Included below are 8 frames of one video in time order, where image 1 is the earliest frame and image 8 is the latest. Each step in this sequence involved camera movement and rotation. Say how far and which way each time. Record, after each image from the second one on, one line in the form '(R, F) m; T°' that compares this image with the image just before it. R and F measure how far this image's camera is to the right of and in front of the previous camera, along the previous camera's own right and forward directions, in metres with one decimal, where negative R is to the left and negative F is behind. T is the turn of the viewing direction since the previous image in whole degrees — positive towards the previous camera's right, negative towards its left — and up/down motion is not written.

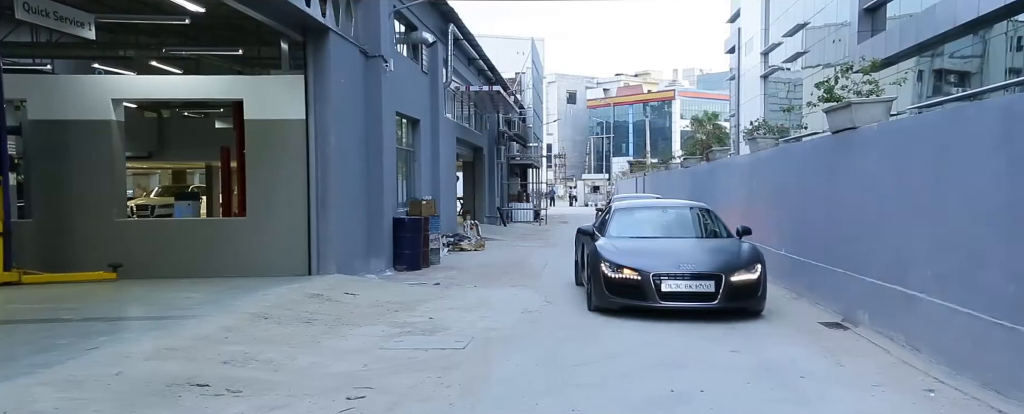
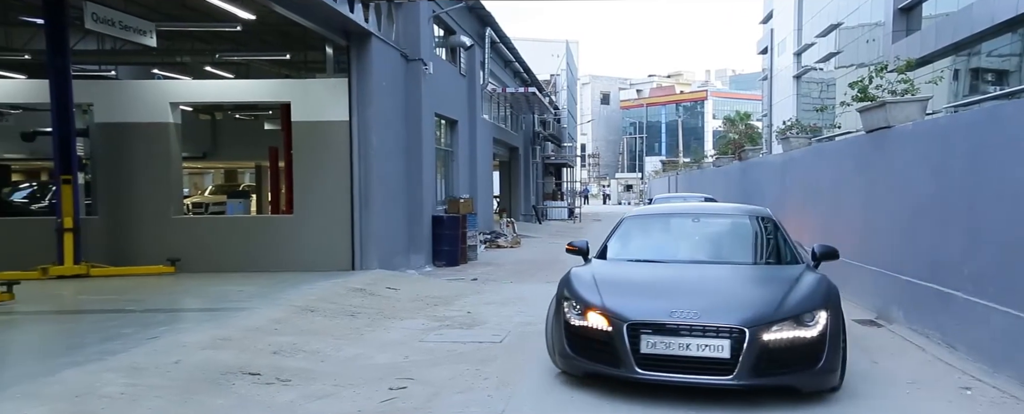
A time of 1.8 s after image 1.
(0.0, -0.3) m; -3°
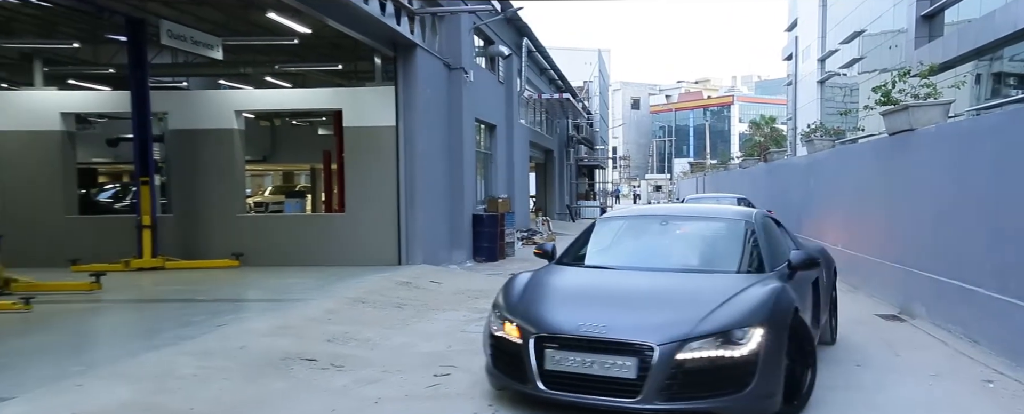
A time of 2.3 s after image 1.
(-0.1, -0.7) m; -2°
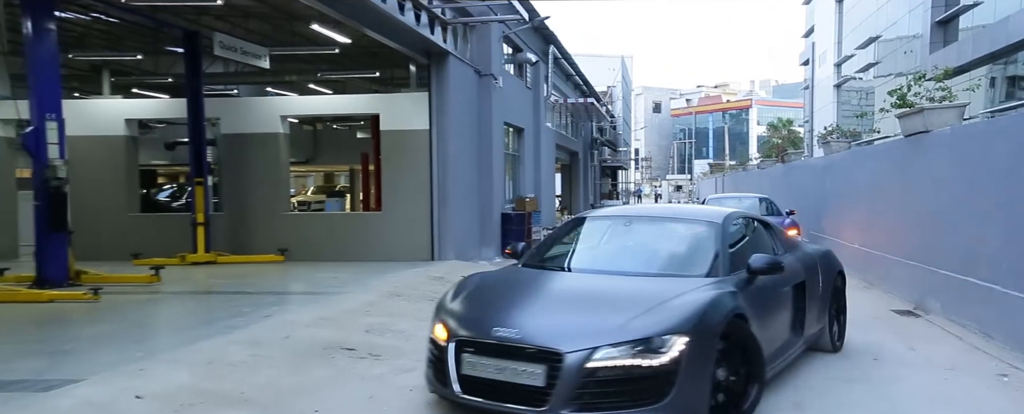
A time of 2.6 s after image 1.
(-0.1, -0.6) m; -2°
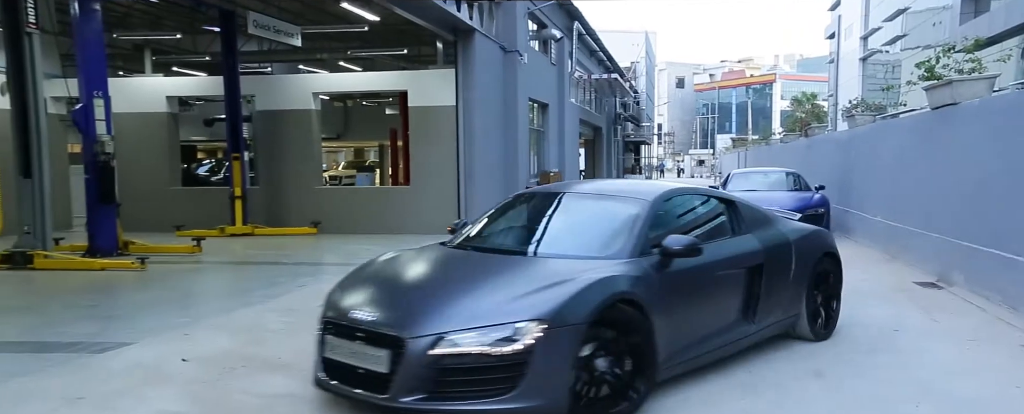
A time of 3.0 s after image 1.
(0.0, -0.3) m; -2°
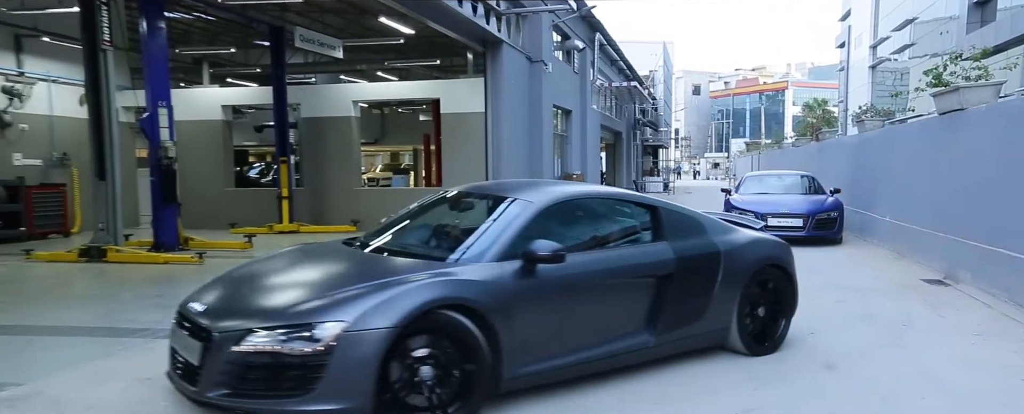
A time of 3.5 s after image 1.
(-0.1, -0.8) m; -2°
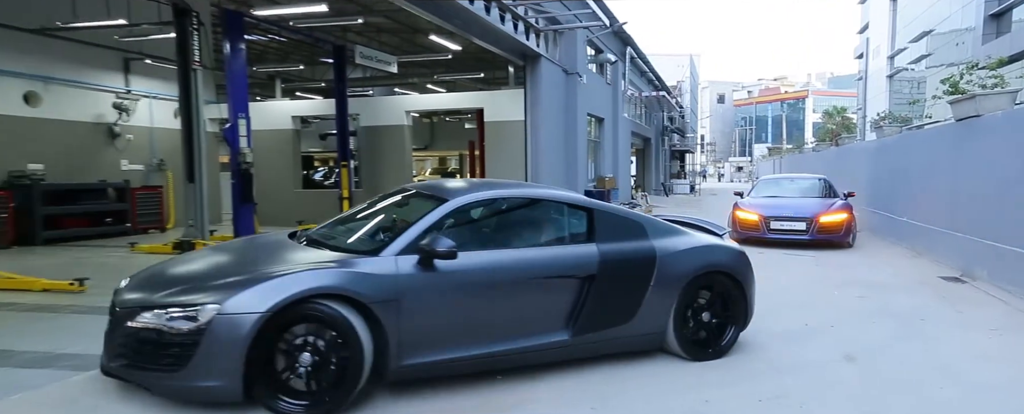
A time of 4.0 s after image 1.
(0.0, -1.2) m; -3°
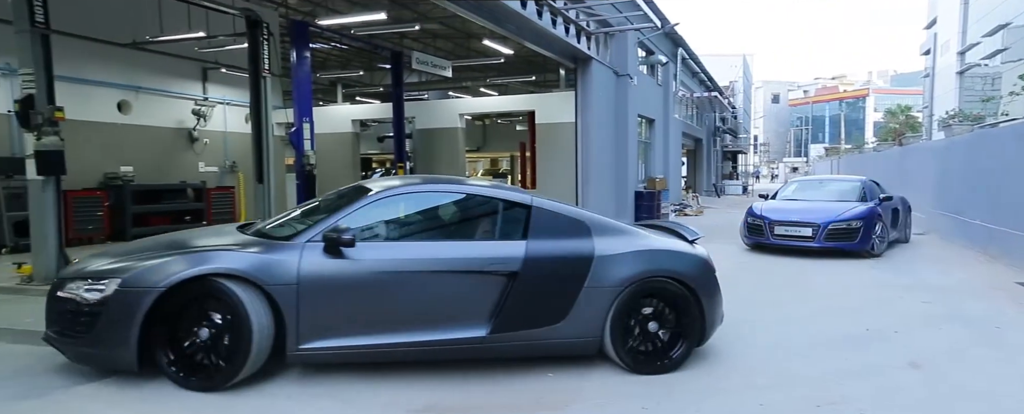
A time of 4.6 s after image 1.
(+0.7, -0.3) m; -7°
